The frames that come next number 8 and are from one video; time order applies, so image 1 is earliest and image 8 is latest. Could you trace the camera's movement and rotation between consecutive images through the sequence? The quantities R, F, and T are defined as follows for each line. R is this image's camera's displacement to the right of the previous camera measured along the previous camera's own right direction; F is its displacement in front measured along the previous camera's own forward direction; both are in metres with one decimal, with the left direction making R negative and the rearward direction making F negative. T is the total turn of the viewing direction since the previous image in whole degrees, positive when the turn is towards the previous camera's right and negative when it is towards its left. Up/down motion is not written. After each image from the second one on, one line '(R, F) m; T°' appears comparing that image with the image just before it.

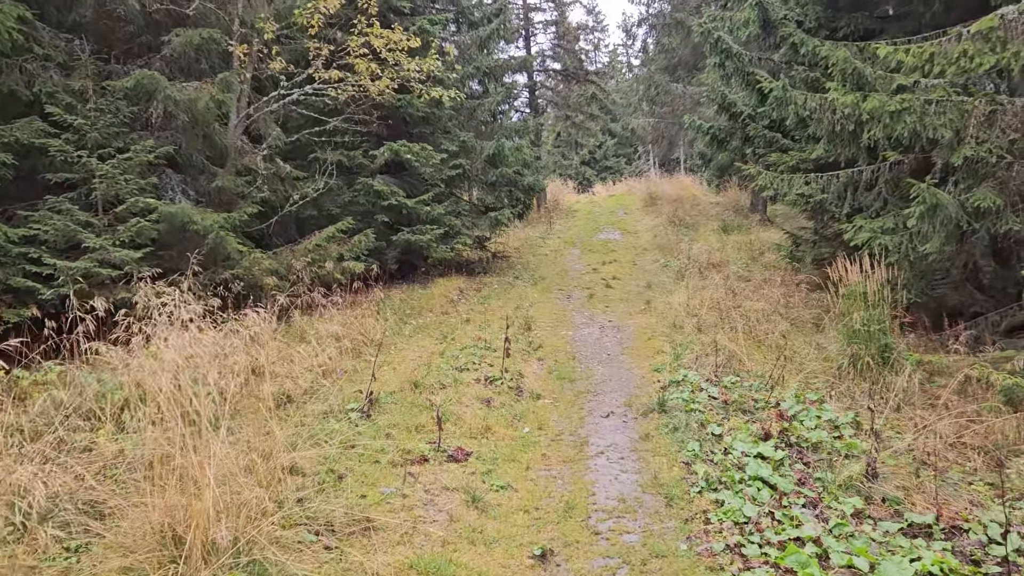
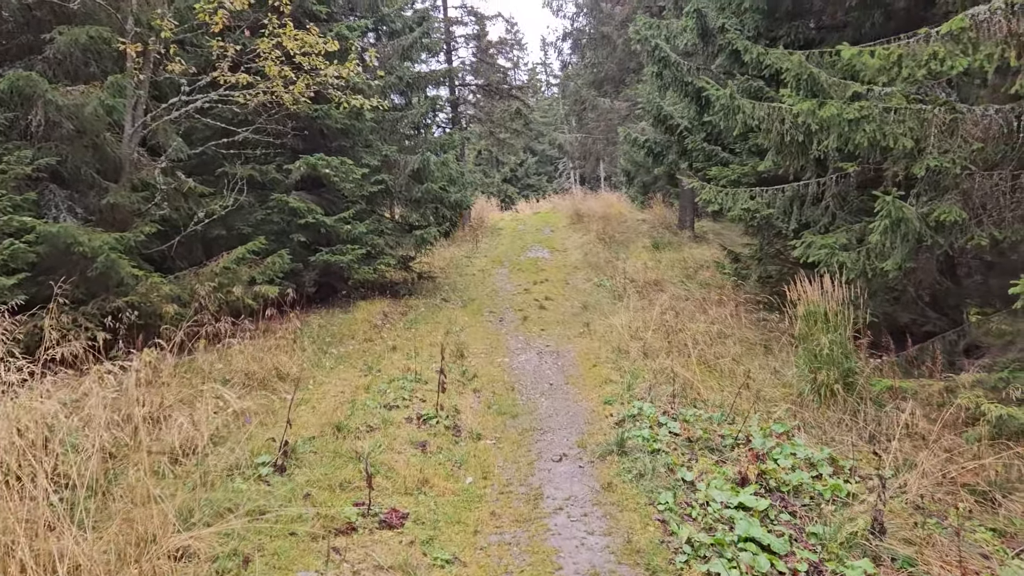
(-0.1, +0.6) m; +6°
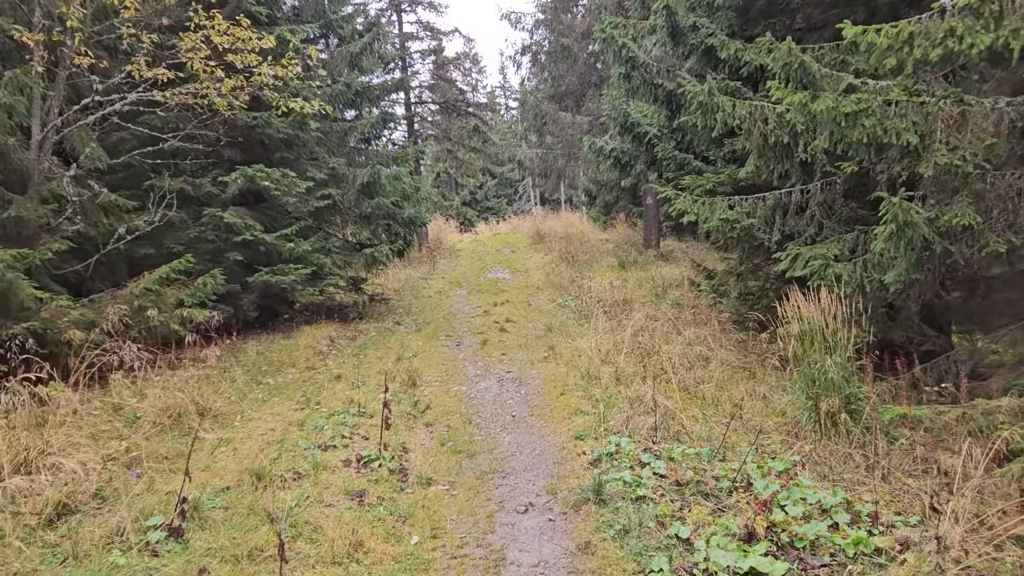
(0.0, +0.7) m; +3°
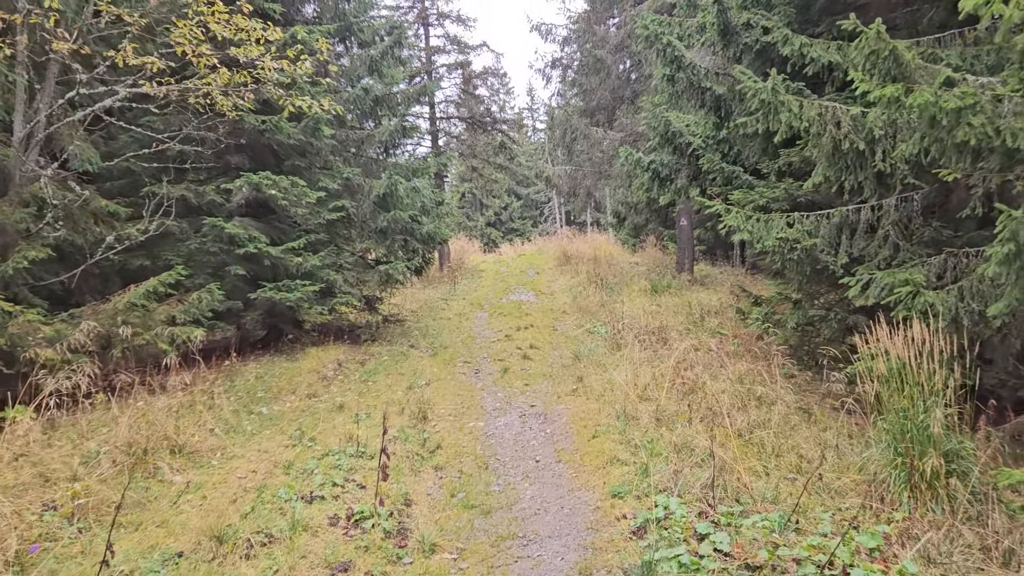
(0.0, +0.8) m; -2°
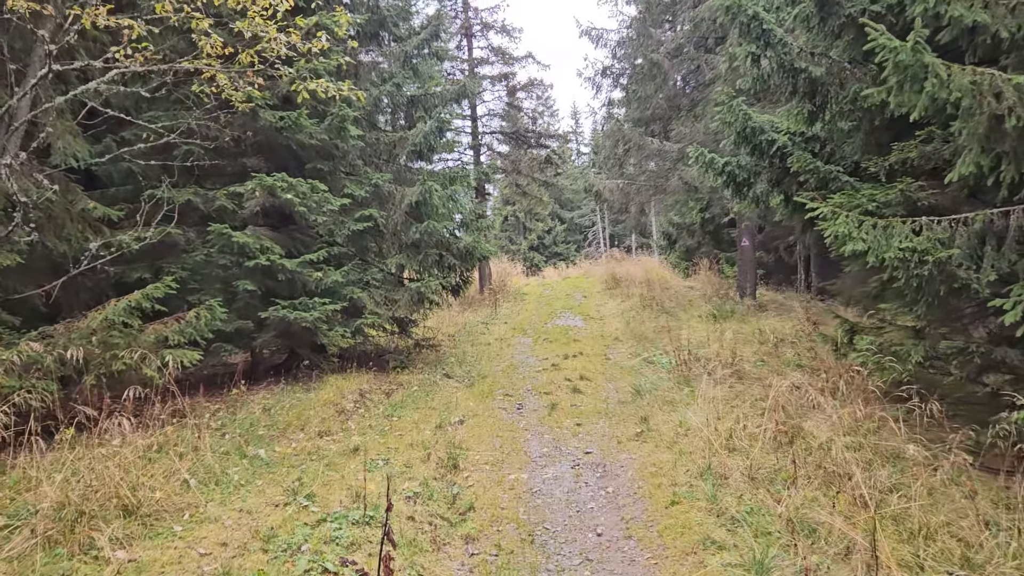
(-0.1, +1.1) m; -3°
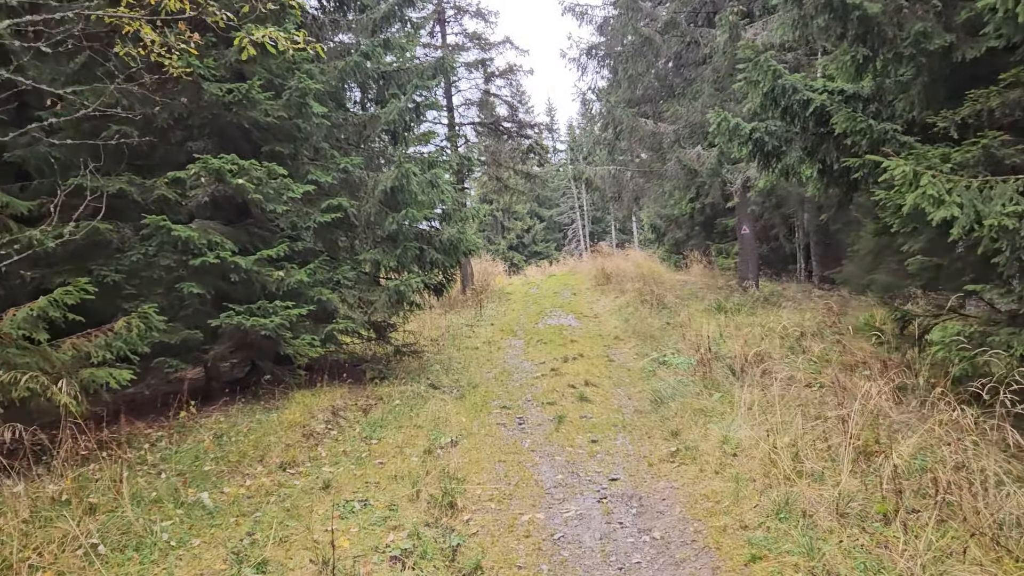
(-0.1, +1.0) m; +2°
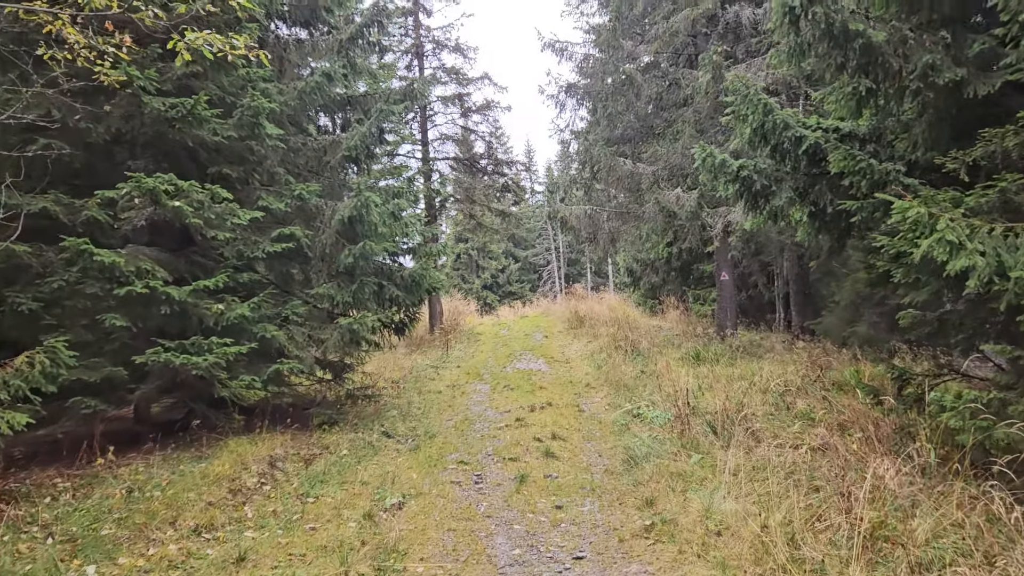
(+0.1, +0.5) m; +2°
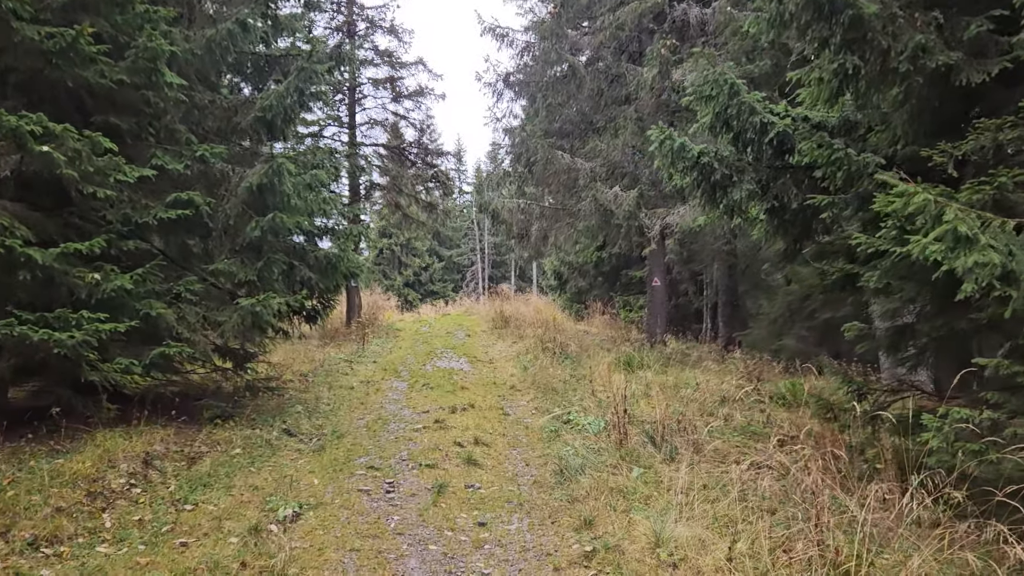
(0.0, +0.6) m; +5°
